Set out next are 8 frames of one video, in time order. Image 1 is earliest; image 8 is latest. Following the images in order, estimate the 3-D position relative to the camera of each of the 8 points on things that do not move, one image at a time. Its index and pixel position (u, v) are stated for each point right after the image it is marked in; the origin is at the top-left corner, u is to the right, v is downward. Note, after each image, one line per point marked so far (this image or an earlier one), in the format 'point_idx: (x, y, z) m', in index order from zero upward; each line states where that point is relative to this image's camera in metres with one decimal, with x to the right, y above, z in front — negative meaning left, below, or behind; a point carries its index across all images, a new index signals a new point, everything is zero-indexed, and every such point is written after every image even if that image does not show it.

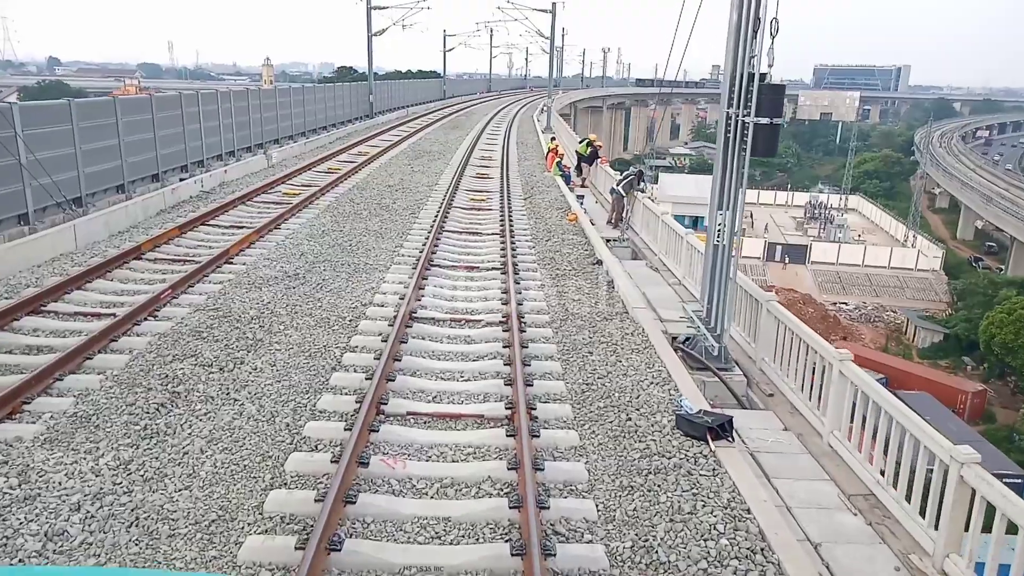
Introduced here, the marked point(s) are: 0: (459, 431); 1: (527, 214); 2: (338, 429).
0: (-0.5, -1.3, +7.2) m
1: (+0.3, +1.6, +16.4) m
2: (-1.5, -1.2, +7.0) m
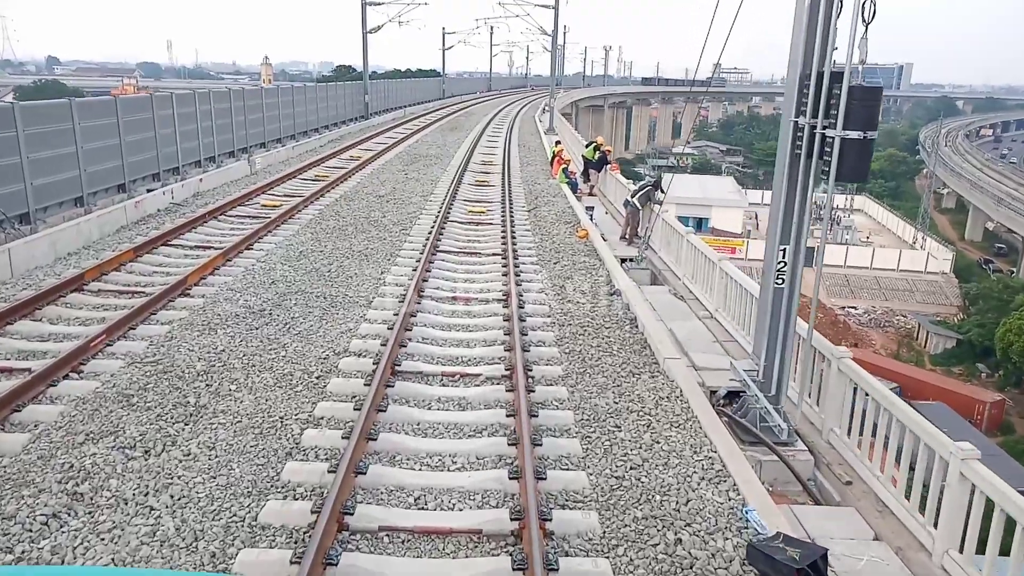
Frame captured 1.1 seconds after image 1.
0: (-0.4, -1.8, +5.3) m
1: (+0.3, +1.1, +14.5) m
2: (-1.4, -1.7, +5.1) m
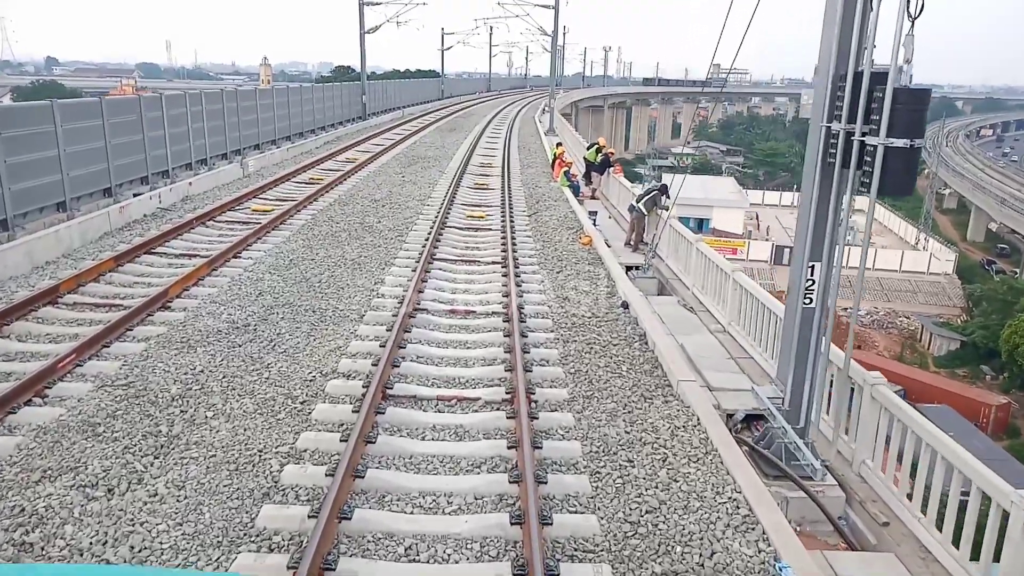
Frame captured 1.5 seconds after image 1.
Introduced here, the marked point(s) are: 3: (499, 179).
0: (-0.4, -1.6, +5.8) m
1: (+0.3, +1.3, +15.0) m
2: (-1.5, -1.6, +5.6) m
3: (-0.3, +2.3, +18.3) m
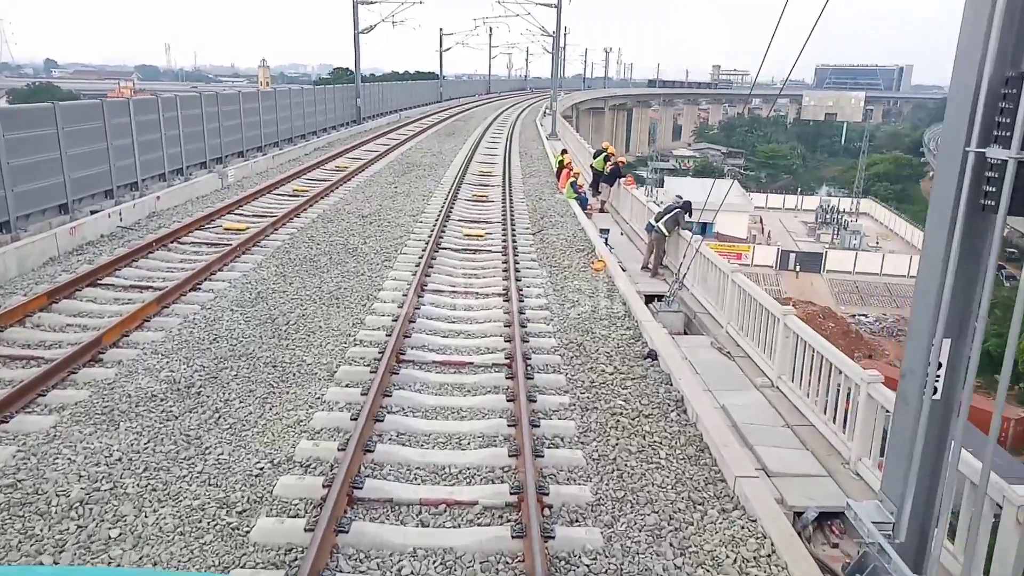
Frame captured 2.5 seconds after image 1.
0: (-0.4, -1.9, +4.8) m
1: (+0.3, +1.0, +14.0) m
2: (-1.4, -1.9, +4.6) m
3: (-0.3, +2.0, +17.3) m
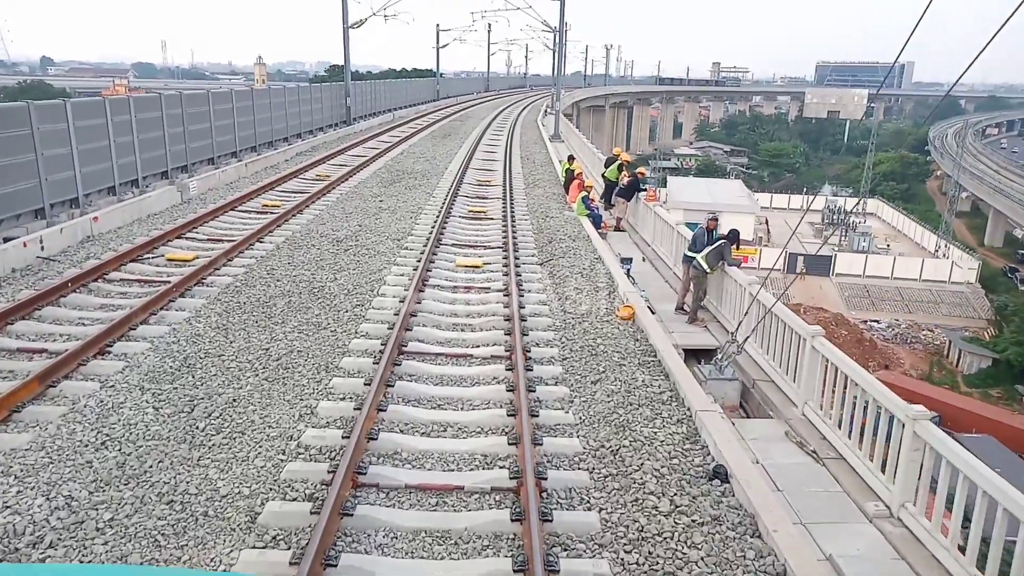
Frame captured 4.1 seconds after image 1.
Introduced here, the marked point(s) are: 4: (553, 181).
0: (-0.4, -2.3, +3.3) m
1: (+0.4, +0.6, +12.5) m
2: (-1.4, -2.2, +3.1) m
3: (-0.3, +1.7, +15.8) m
4: (+0.9, +2.4, +18.3) m
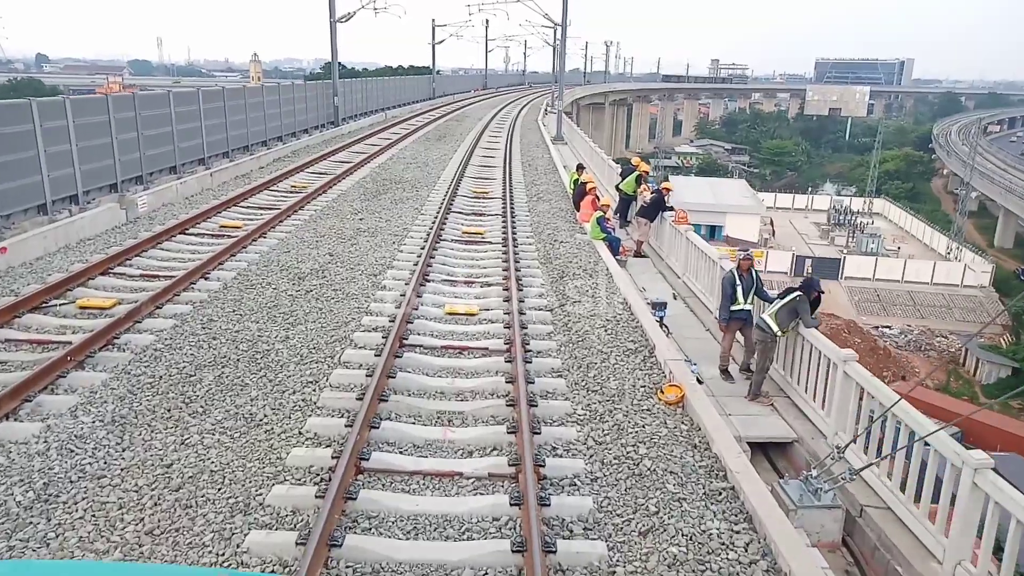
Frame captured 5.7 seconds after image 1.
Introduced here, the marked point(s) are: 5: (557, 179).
0: (-0.3, -2.7, +1.9) m
1: (+0.4, +0.3, +11.0) m
2: (-1.4, -2.6, +1.6) m
3: (-0.3, +1.3, +14.4) m
4: (+0.9, +2.1, +16.8) m
5: (+1.0, +2.5, +18.4) m
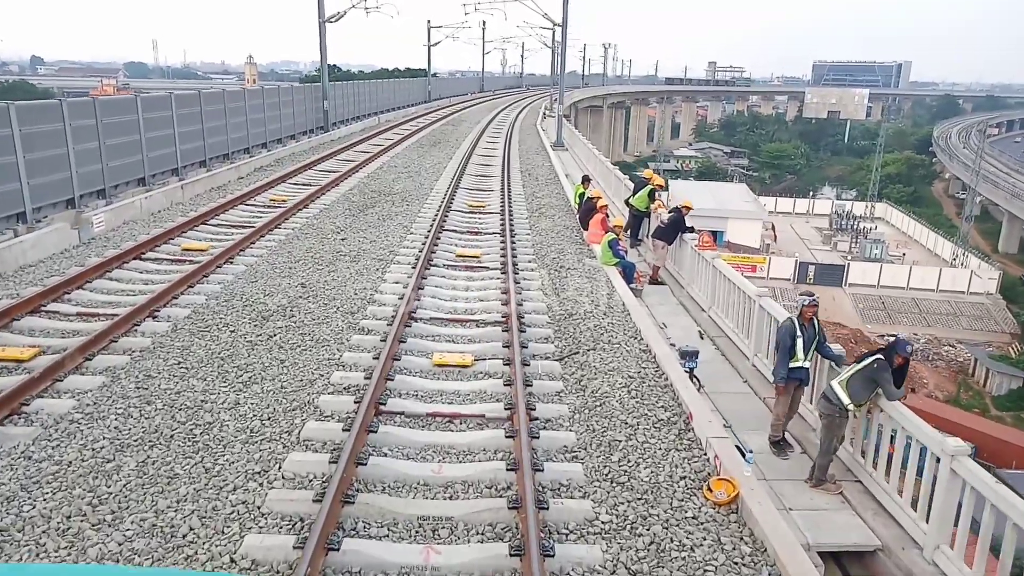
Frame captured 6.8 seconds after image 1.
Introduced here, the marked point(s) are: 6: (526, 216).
0: (-0.3, -2.9, +0.9) m
1: (+0.4, 0.0, +10.1) m
2: (-1.3, -2.9, +0.7) m
3: (-0.3, +1.0, +13.4) m
4: (+0.9, +1.8, +15.9) m
5: (+1.0, +2.2, +17.5) m
6: (+0.2, +1.3, +14.5) m
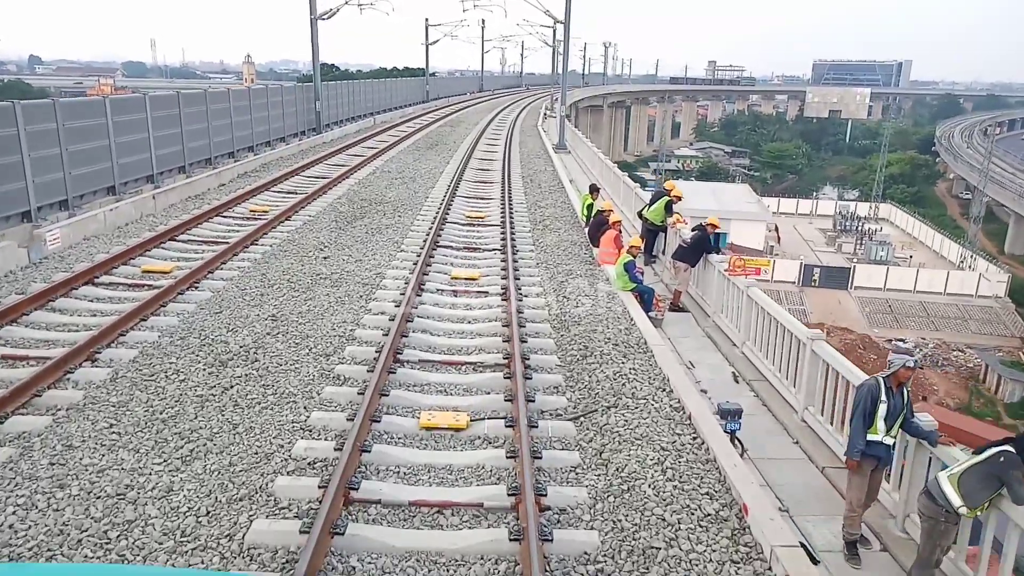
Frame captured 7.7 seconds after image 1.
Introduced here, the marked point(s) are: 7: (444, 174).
0: (-0.3, -3.2, +0.1) m
1: (+0.4, -0.2, +9.3) m
2: (-1.3, -3.1, -0.1) m
3: (-0.3, +0.8, +12.6) m
4: (+0.9, +1.6, +15.1) m
5: (+1.0, +2.0, +16.6) m
6: (+0.2, +1.1, +13.7) m
7: (-1.6, +3.0, +20.2) m
